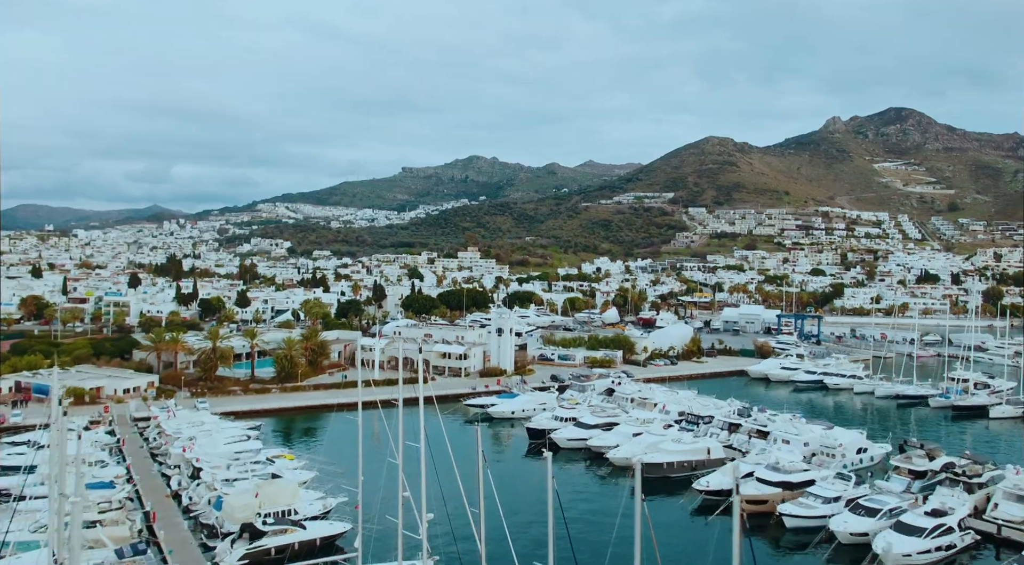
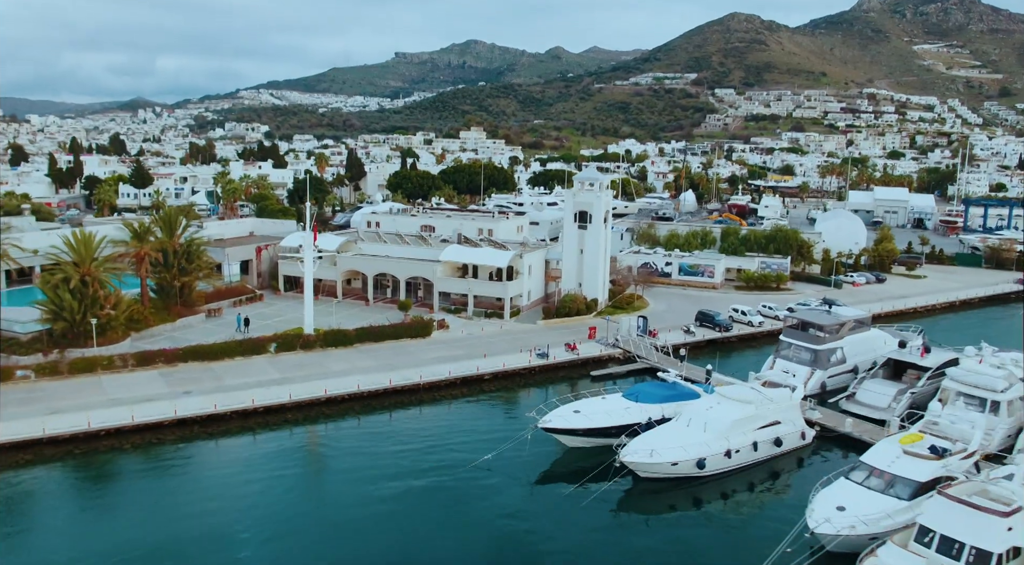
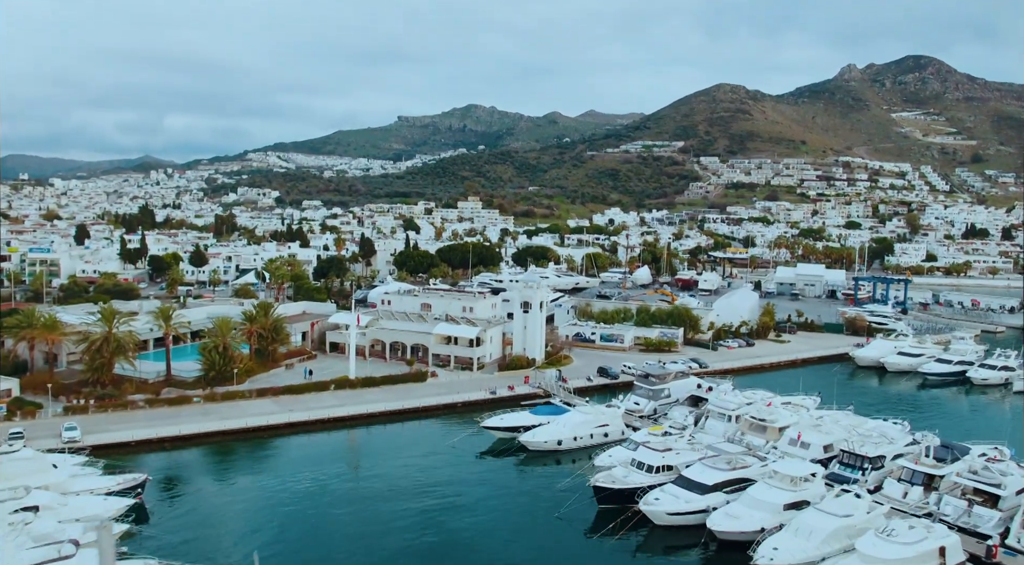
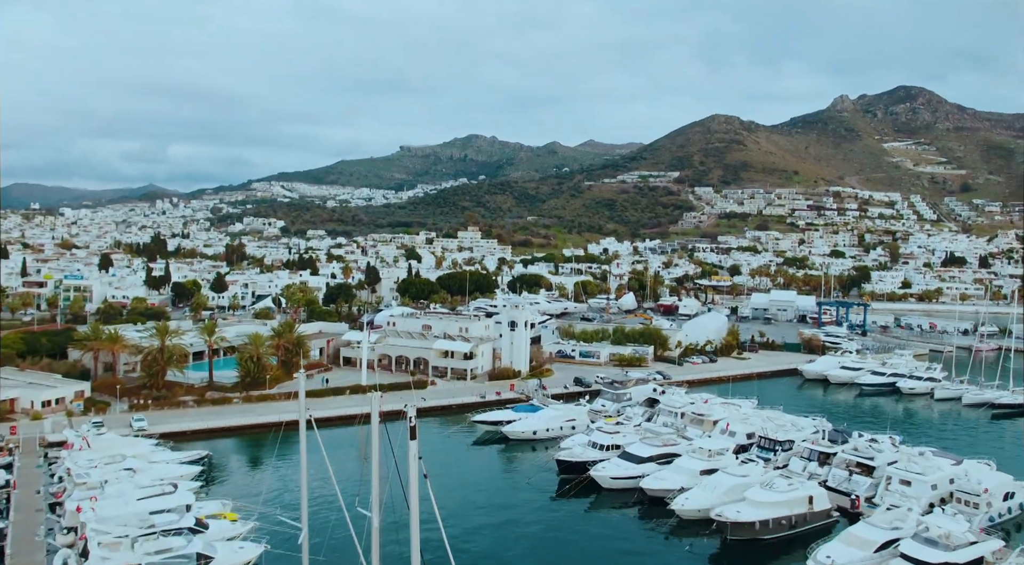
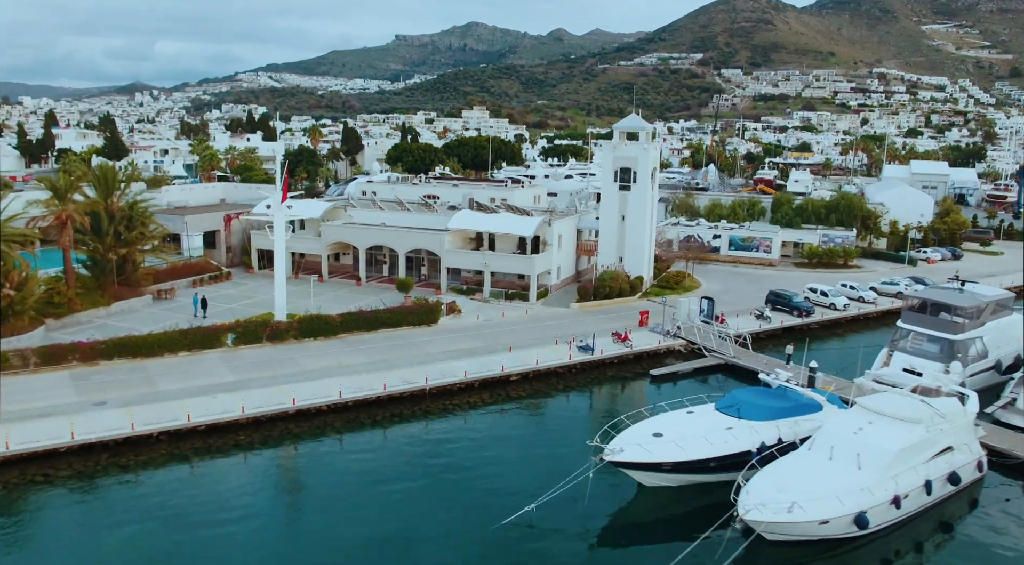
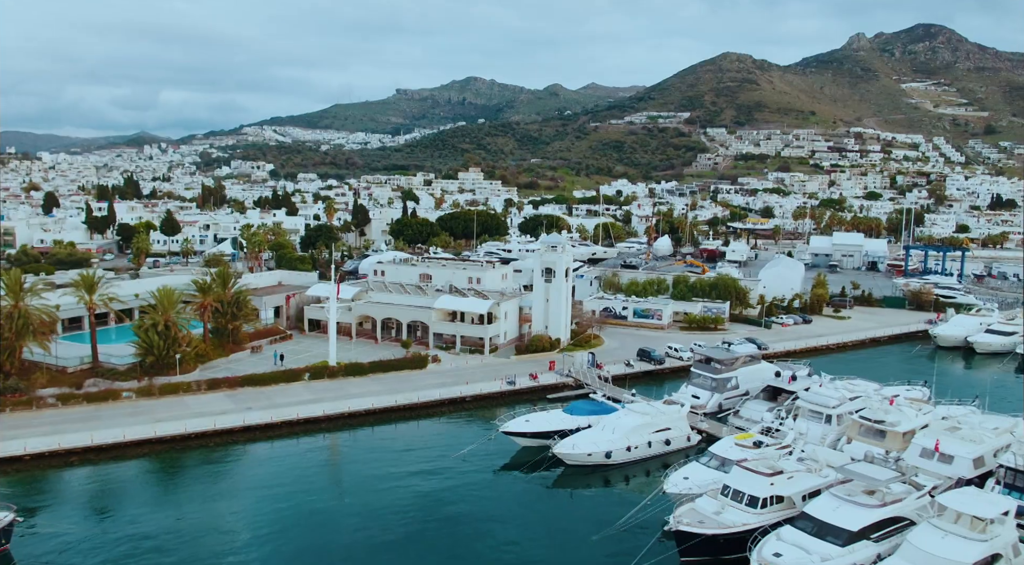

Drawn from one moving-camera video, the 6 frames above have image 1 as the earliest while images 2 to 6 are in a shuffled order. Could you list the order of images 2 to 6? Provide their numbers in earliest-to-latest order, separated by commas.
4, 3, 6, 2, 5
